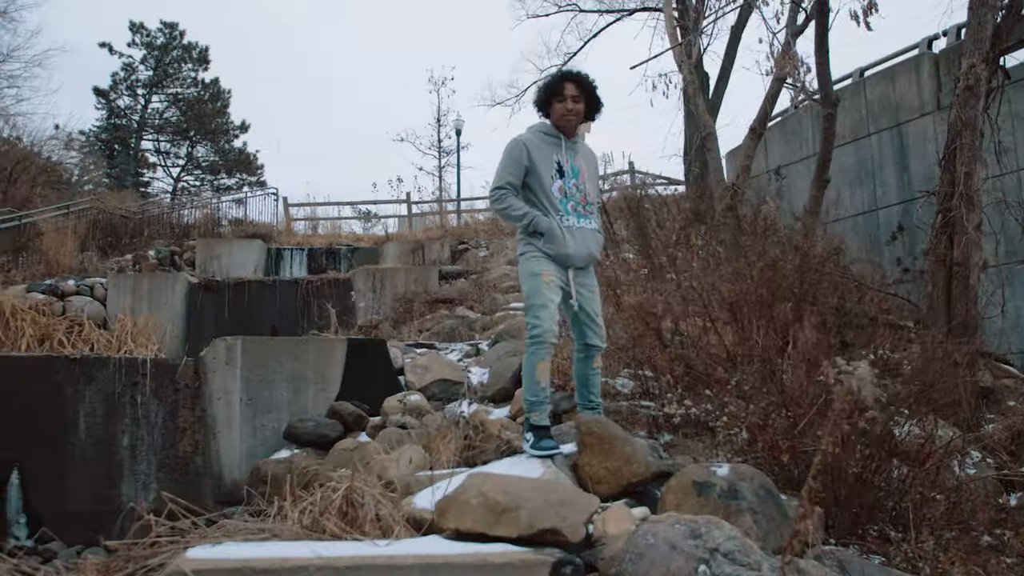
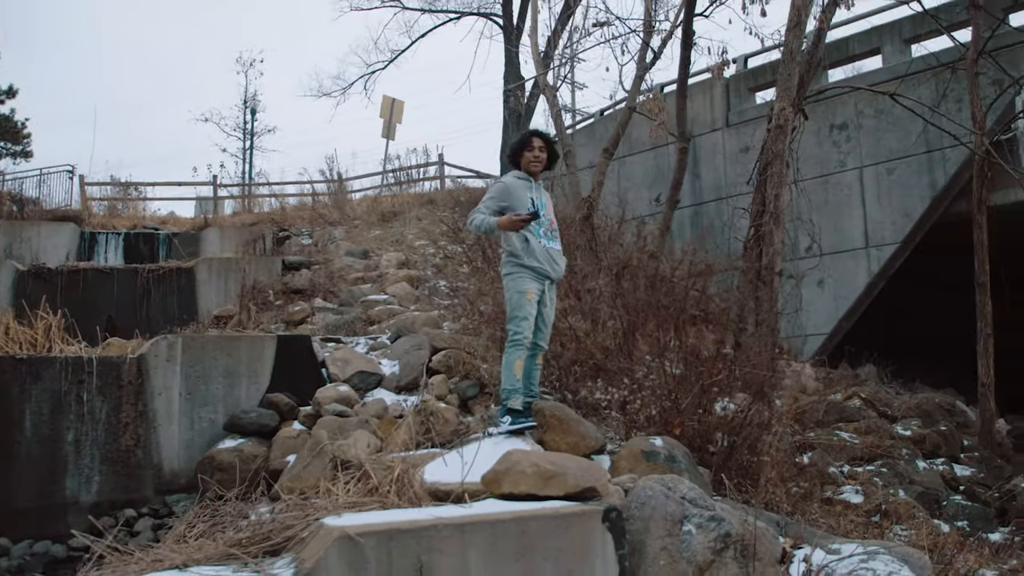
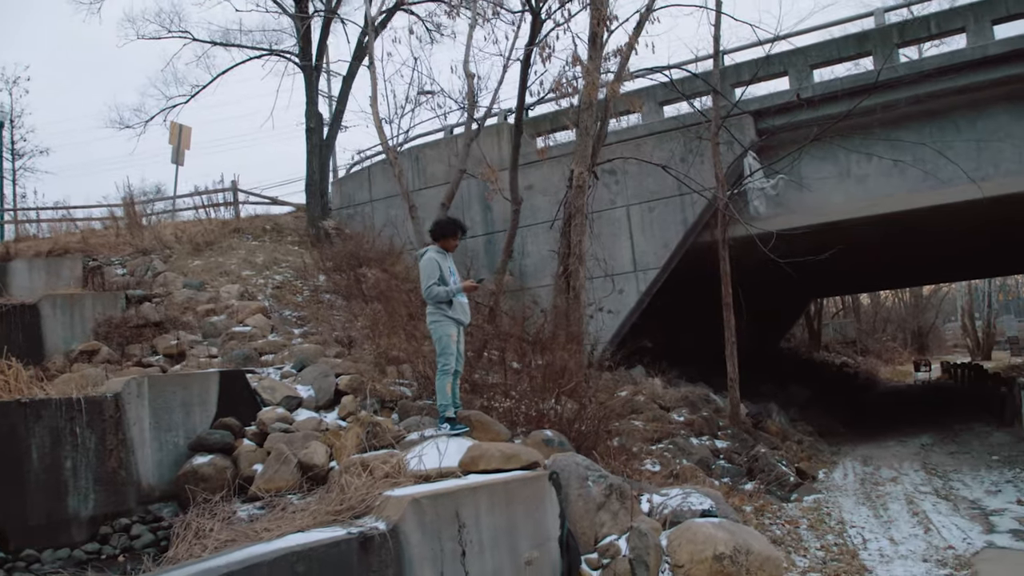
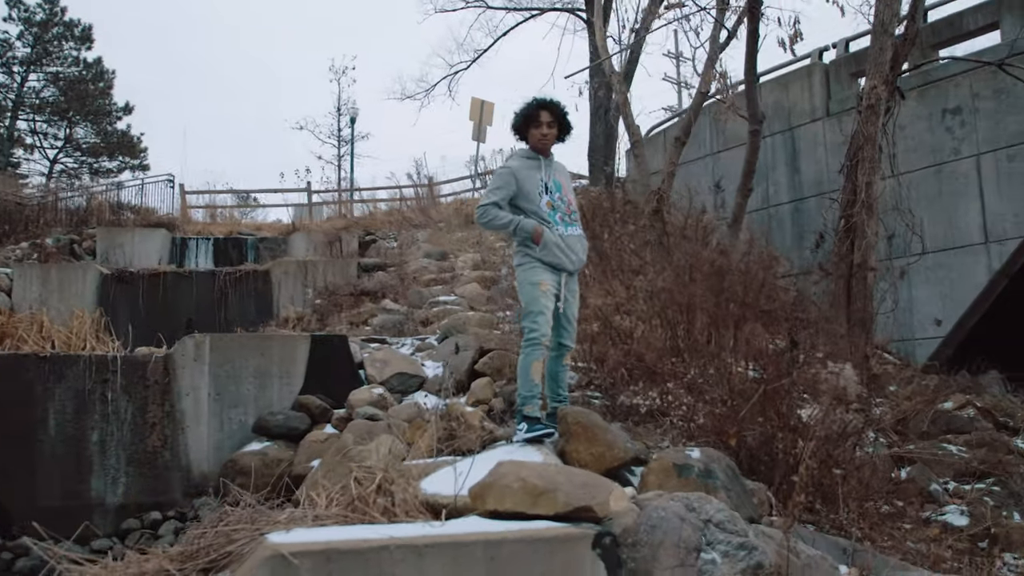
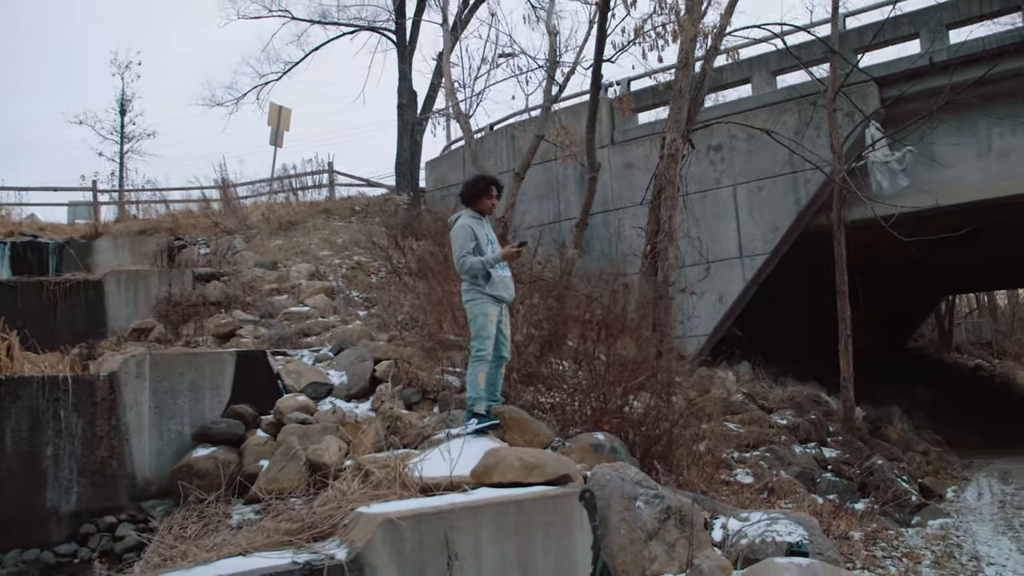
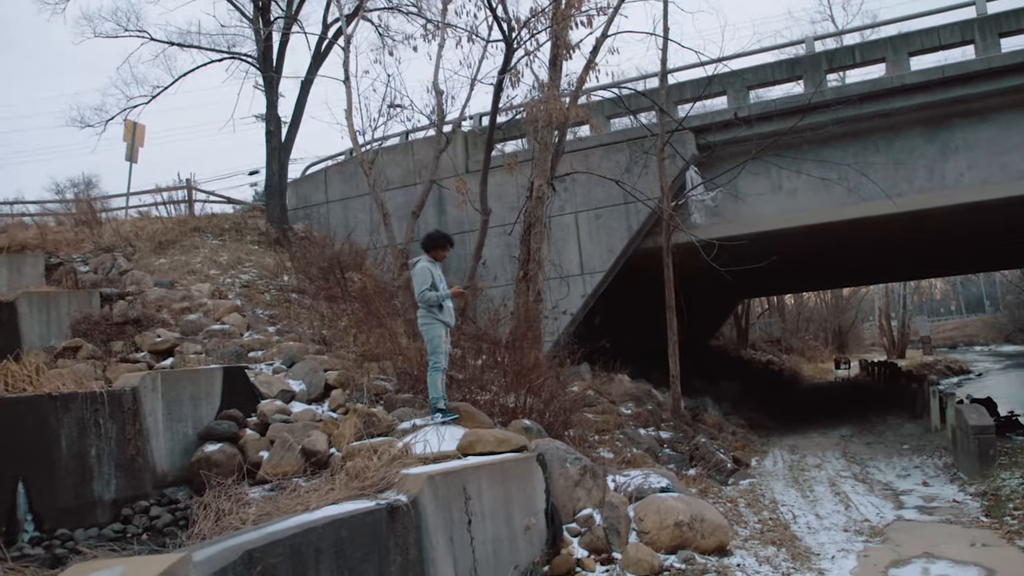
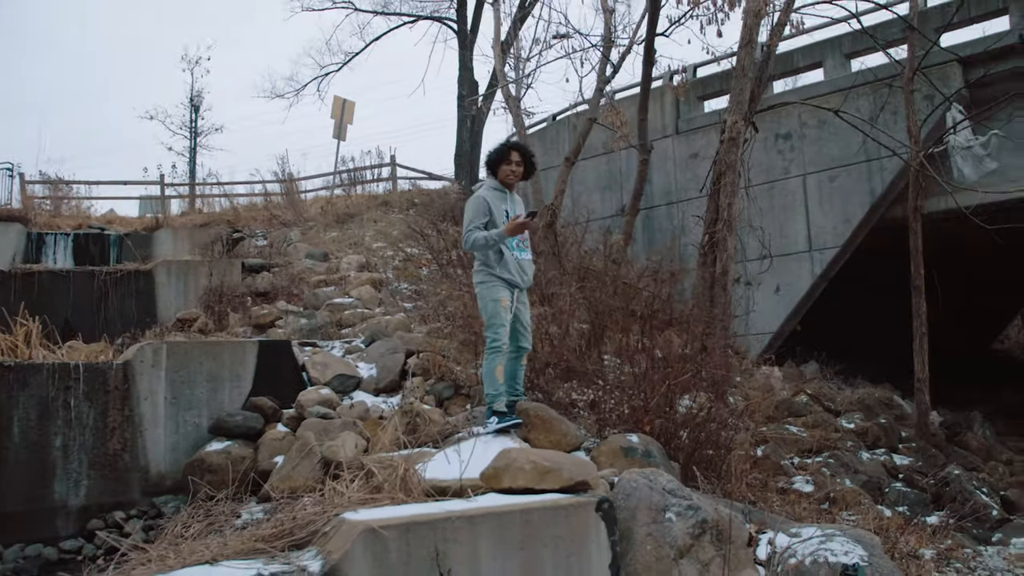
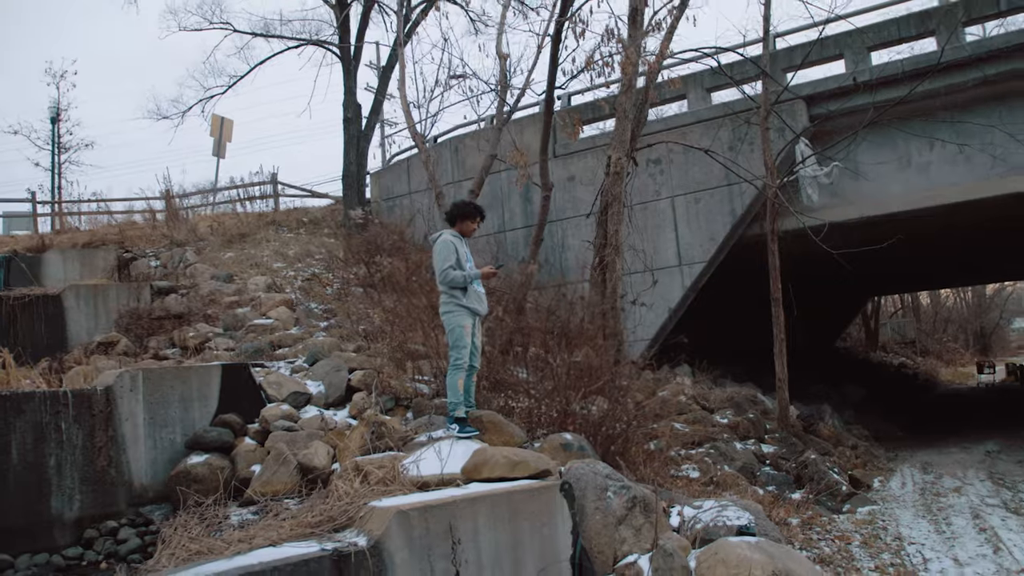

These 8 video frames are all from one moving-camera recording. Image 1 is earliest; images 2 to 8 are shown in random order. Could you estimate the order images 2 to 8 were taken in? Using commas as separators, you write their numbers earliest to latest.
4, 2, 7, 5, 8, 3, 6
